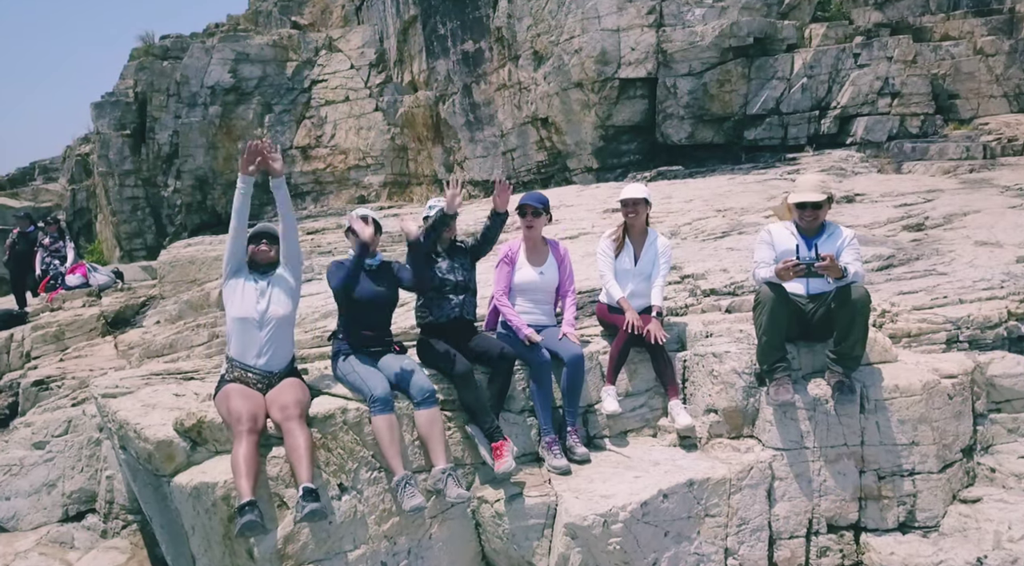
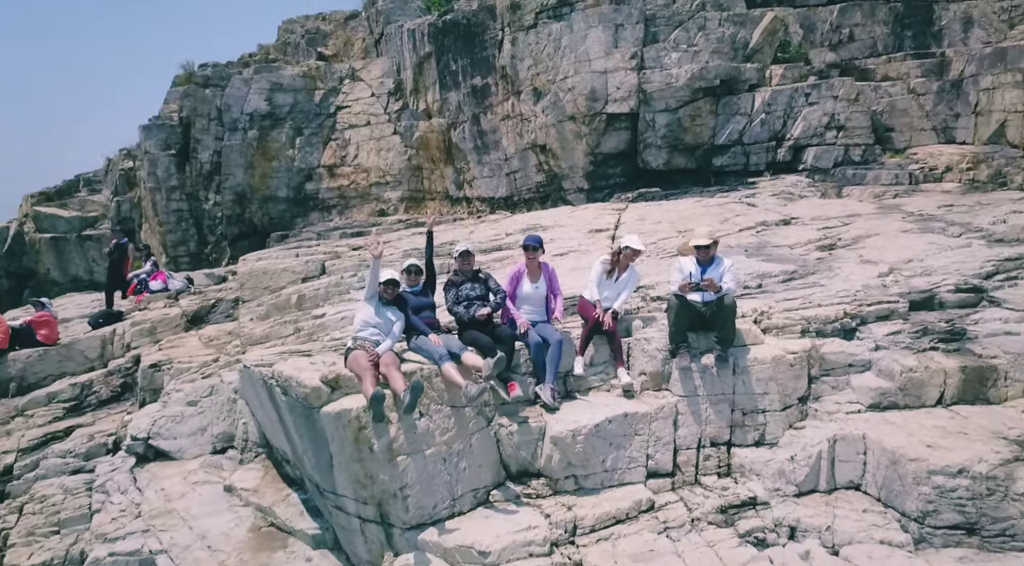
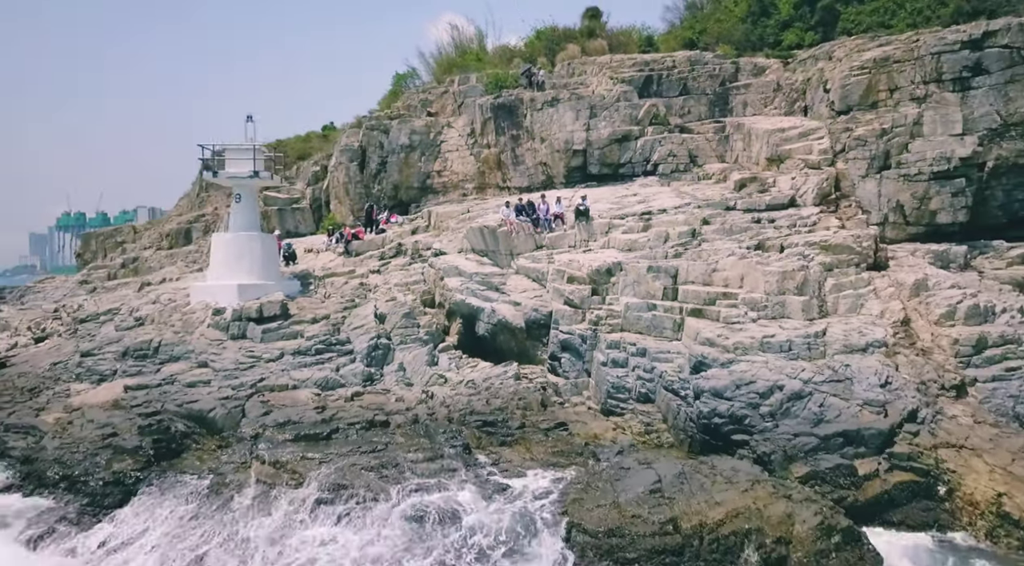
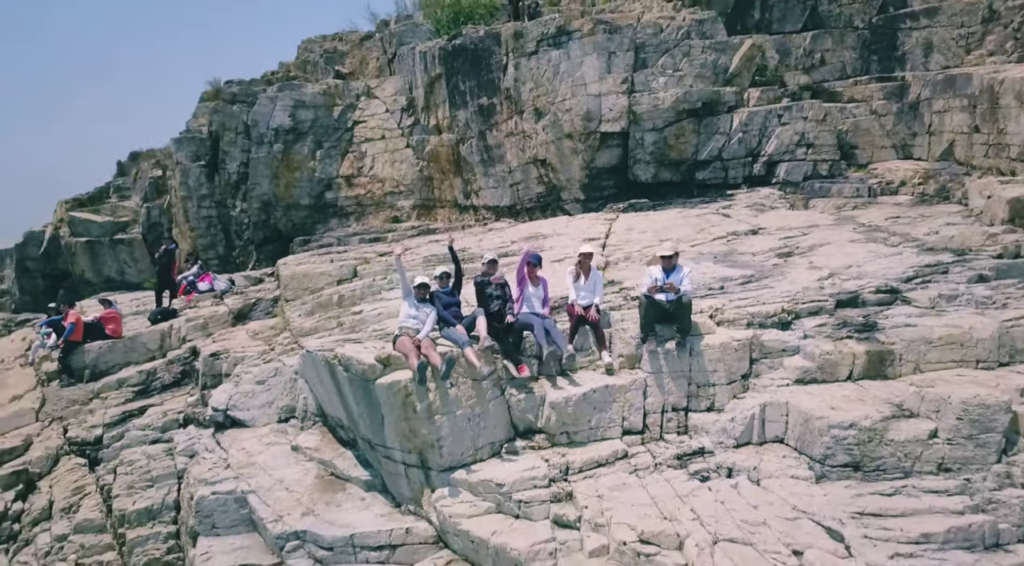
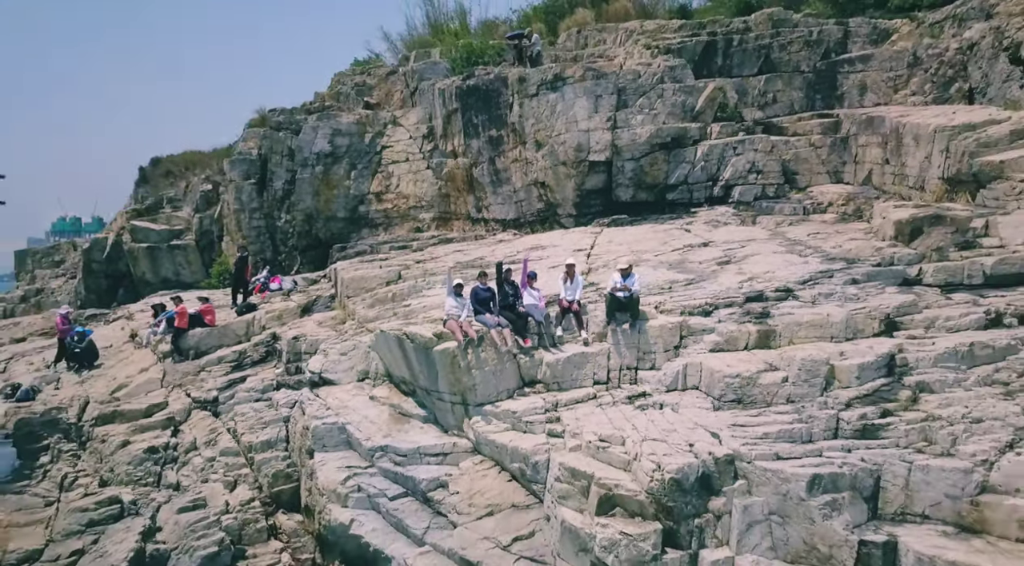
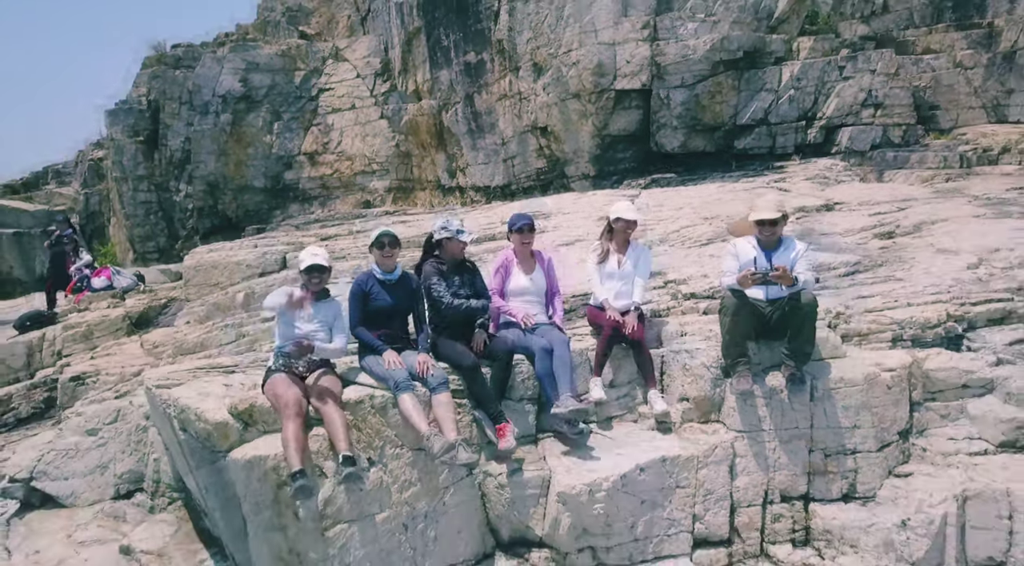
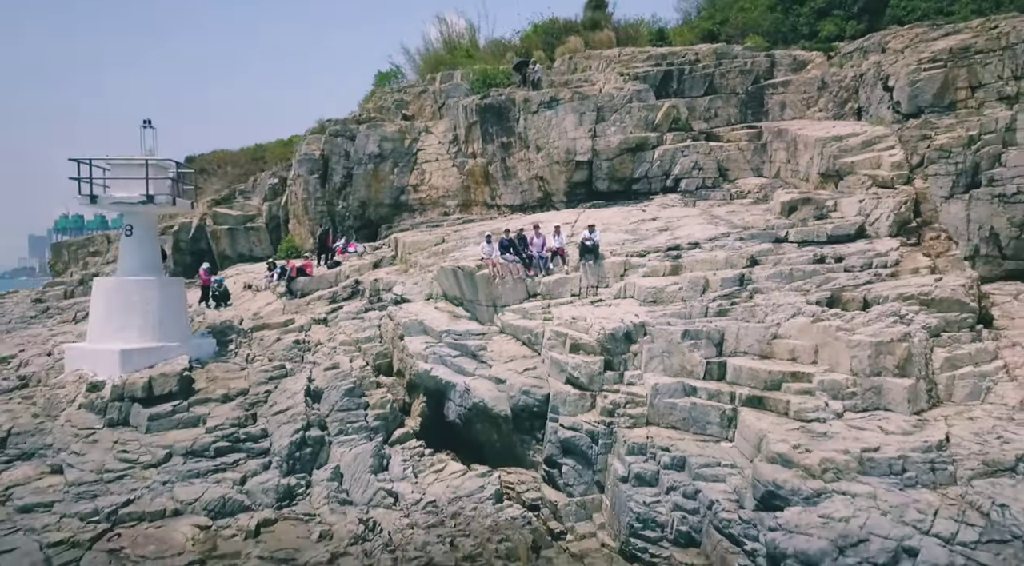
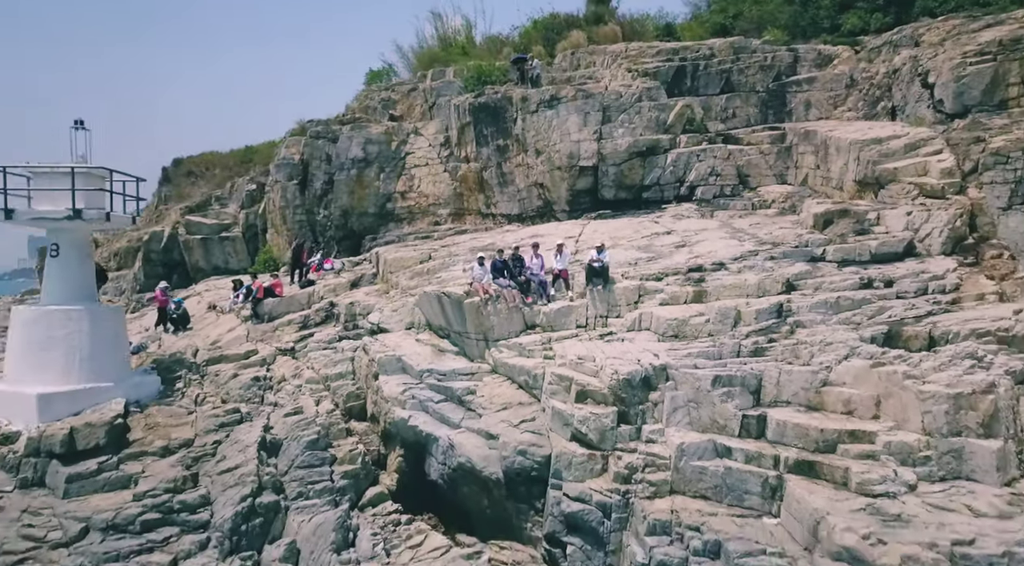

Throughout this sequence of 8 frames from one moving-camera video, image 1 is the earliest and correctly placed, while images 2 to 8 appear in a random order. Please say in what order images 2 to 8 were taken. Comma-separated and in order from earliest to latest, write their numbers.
6, 2, 4, 5, 8, 7, 3
